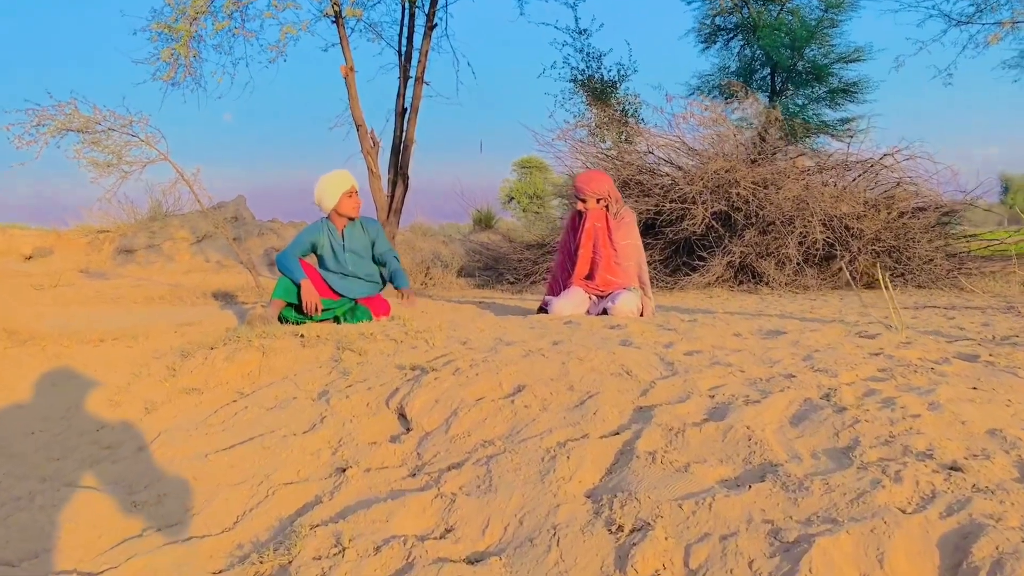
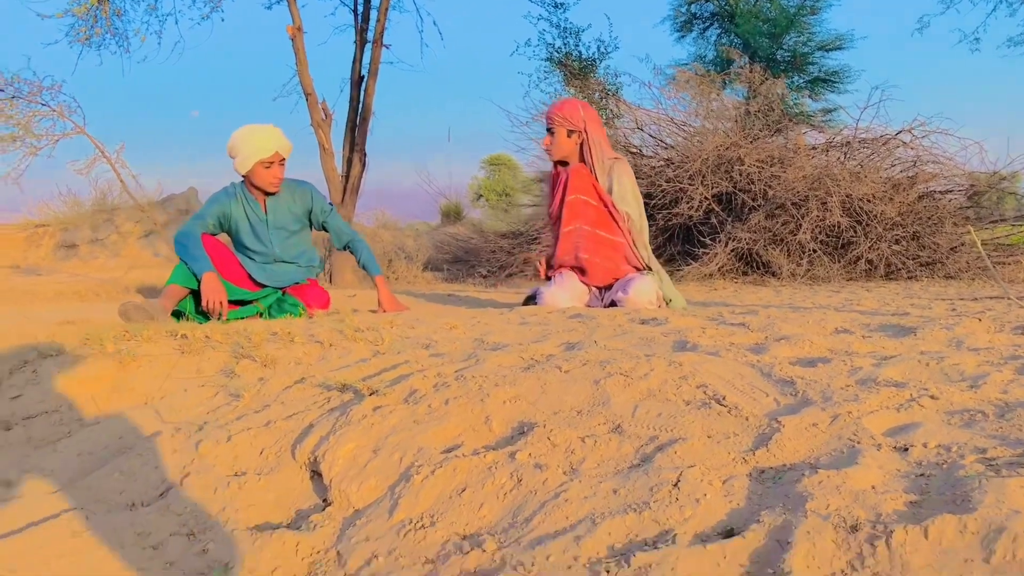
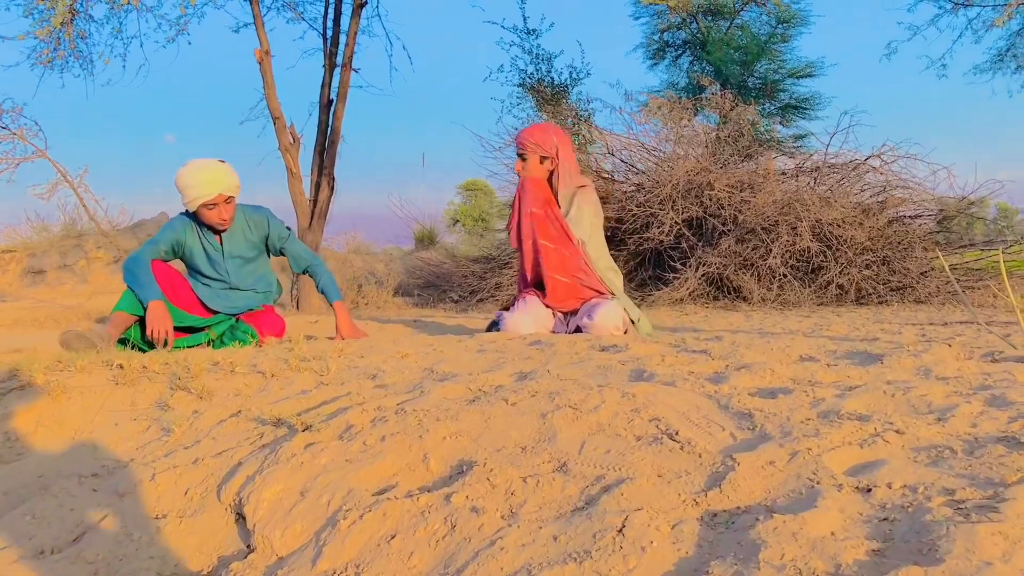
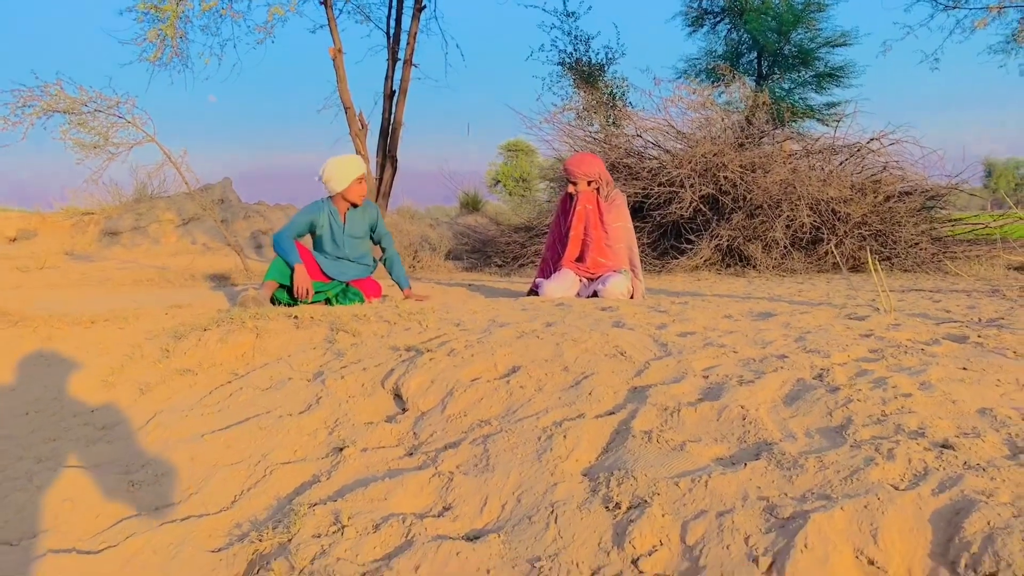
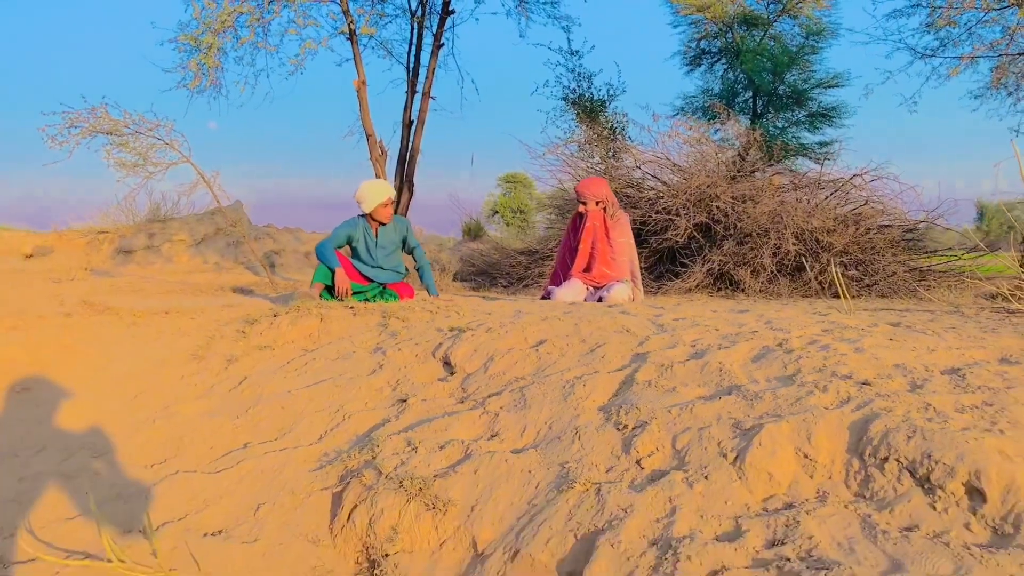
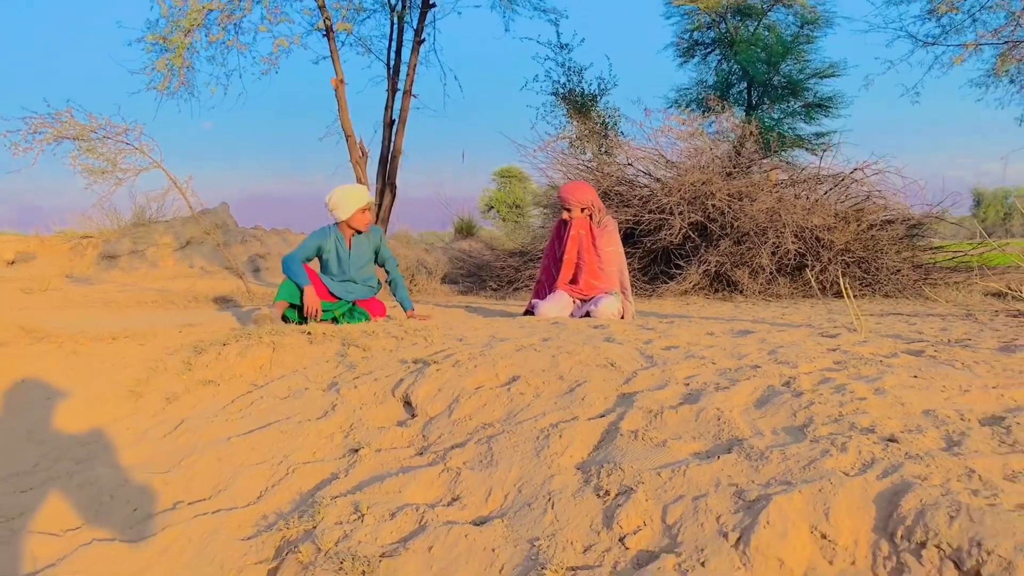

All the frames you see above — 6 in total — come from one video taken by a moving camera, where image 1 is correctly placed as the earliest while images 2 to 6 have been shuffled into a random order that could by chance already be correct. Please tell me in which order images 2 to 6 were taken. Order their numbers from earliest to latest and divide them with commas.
4, 6, 5, 3, 2
